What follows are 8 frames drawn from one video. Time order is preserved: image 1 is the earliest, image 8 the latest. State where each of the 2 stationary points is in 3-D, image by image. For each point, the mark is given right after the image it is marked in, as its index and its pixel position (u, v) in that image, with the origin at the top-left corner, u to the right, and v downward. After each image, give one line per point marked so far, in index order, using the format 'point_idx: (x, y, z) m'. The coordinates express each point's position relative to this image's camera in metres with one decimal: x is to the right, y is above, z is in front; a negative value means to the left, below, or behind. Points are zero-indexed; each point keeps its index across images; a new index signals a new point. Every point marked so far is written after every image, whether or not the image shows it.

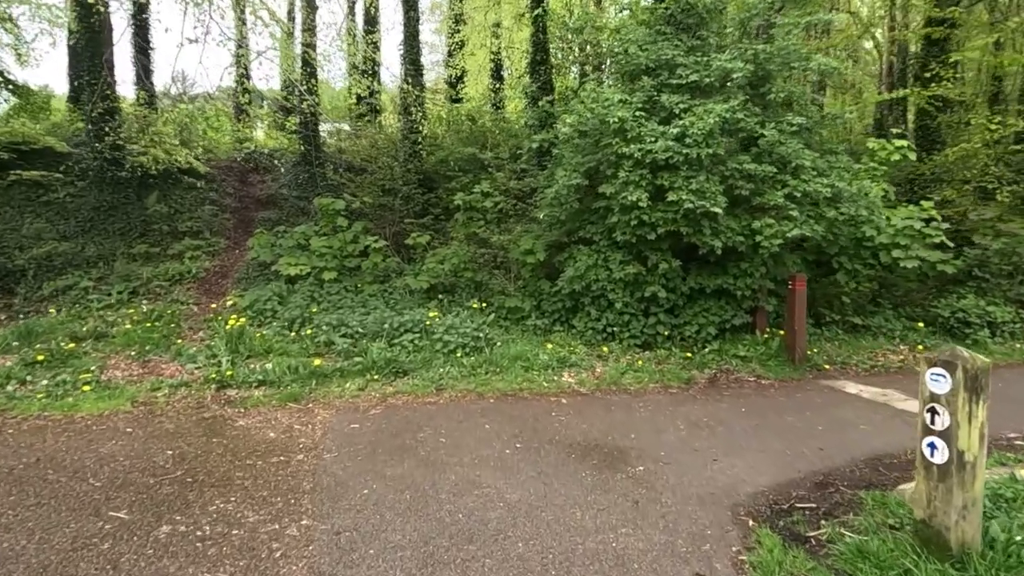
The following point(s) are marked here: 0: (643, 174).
0: (+1.8, +1.5, +7.1) m
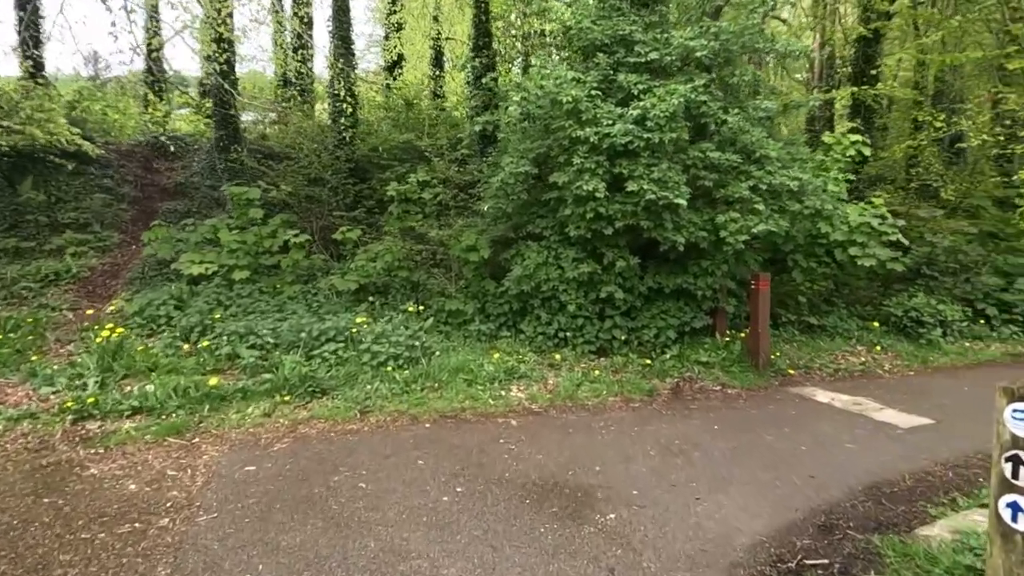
0: (+1.0, +1.5, +6.3) m
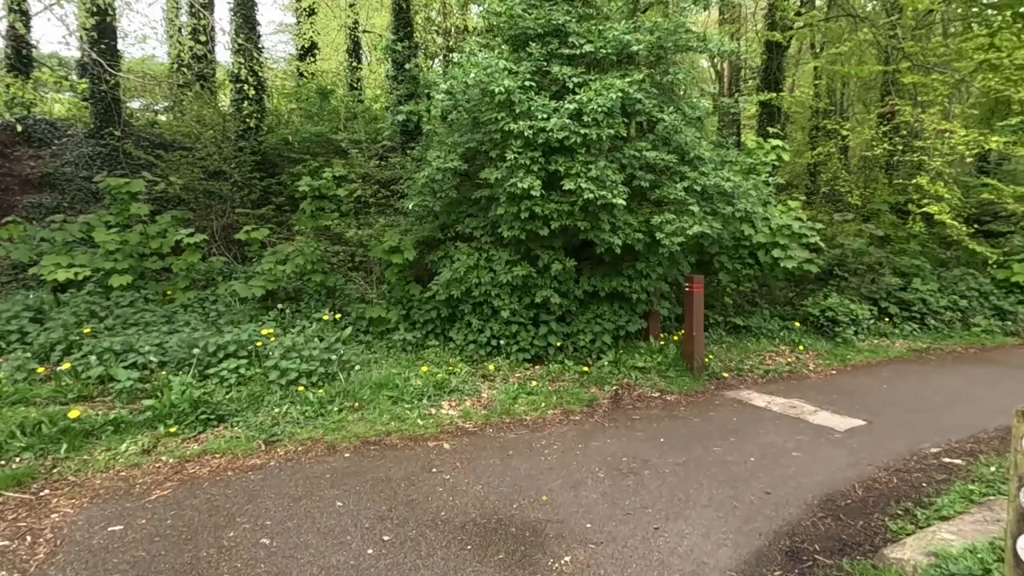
0: (+0.3, +1.5, +6.0) m
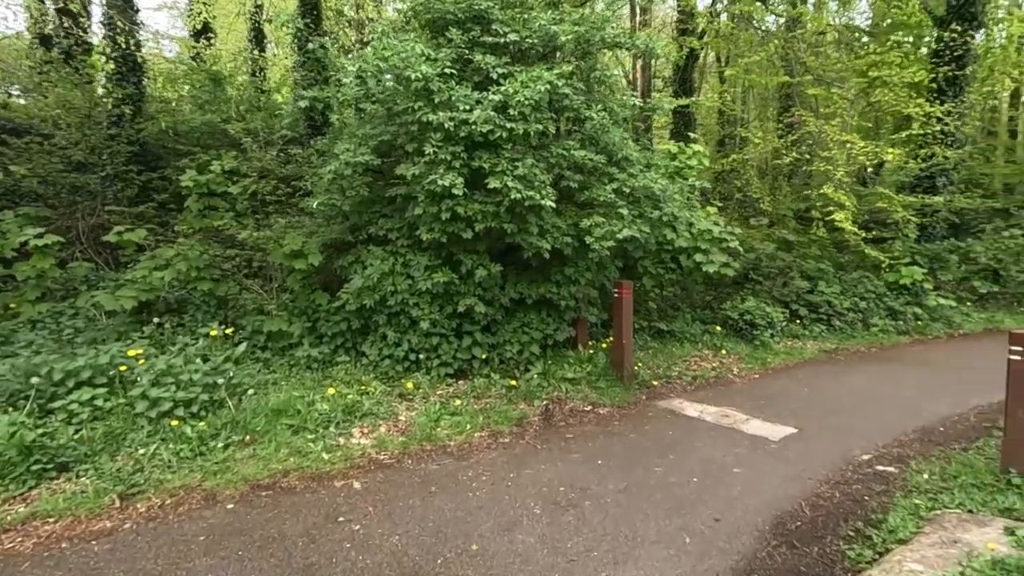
0: (-0.6, +1.4, +5.4) m
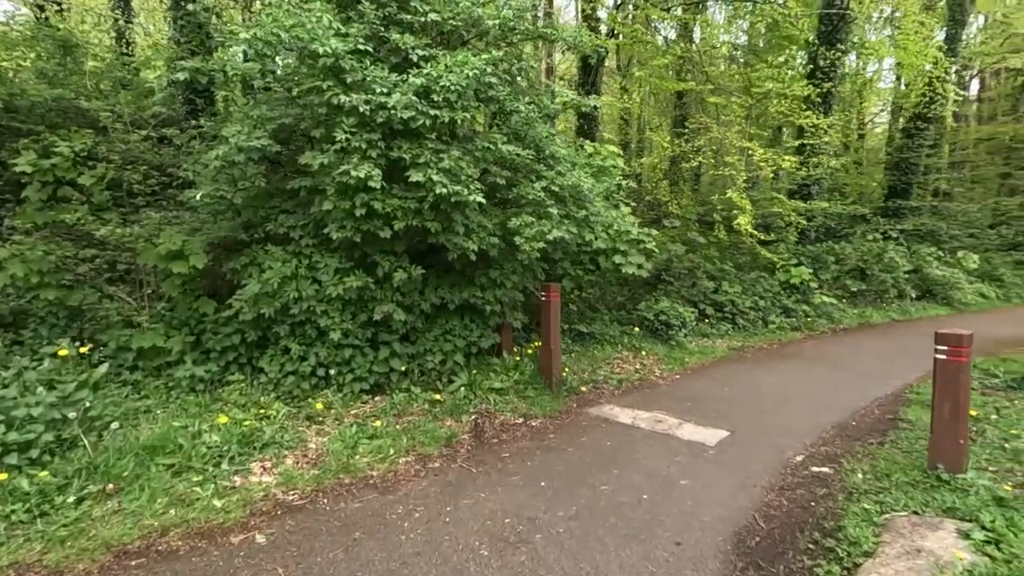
0: (-1.3, +1.3, +4.8) m
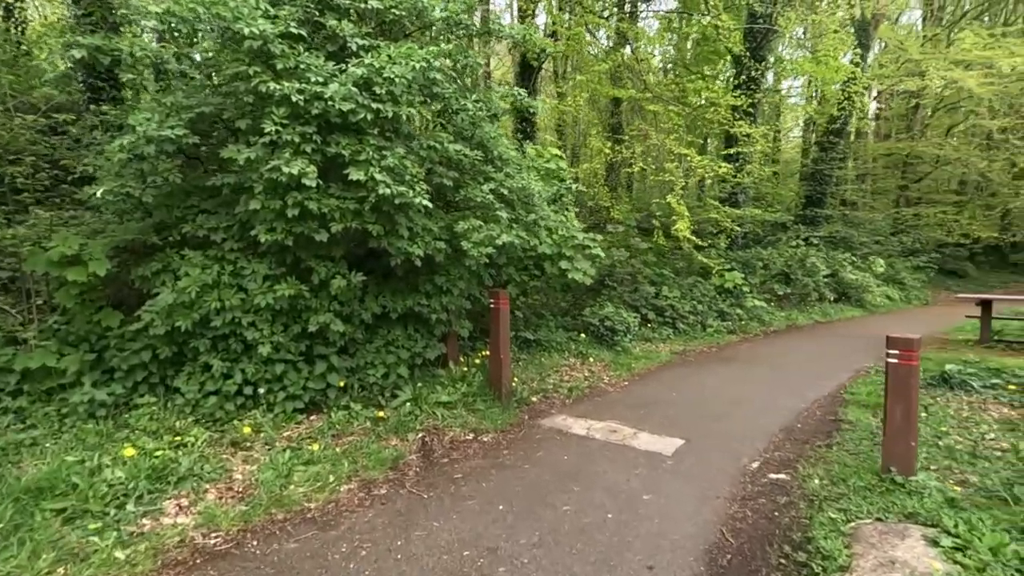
0: (-1.7, +1.3, +4.4) m
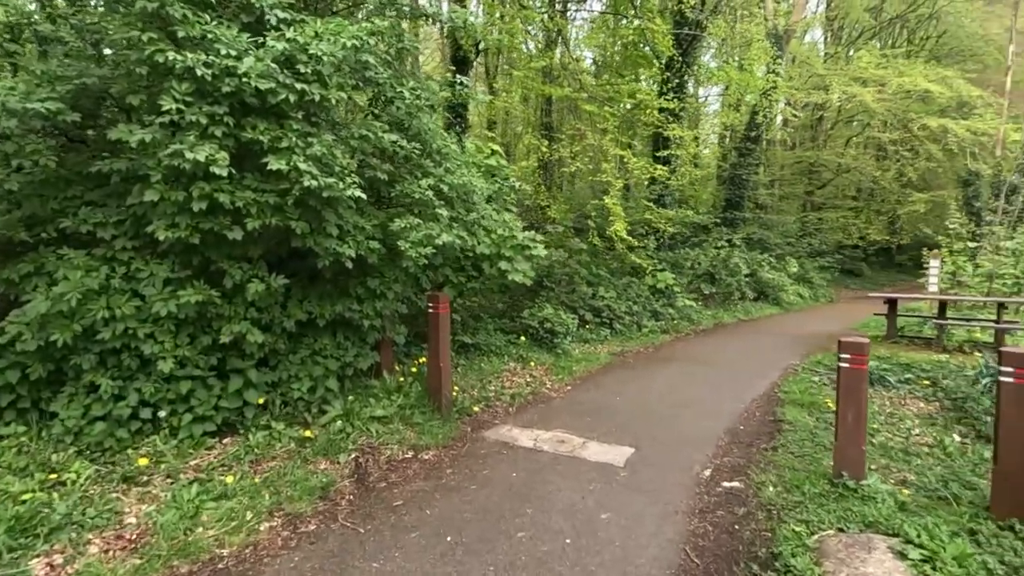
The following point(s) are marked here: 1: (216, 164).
0: (-2.1, +1.2, +3.8) m
1: (-2.0, +0.8, +3.6) m
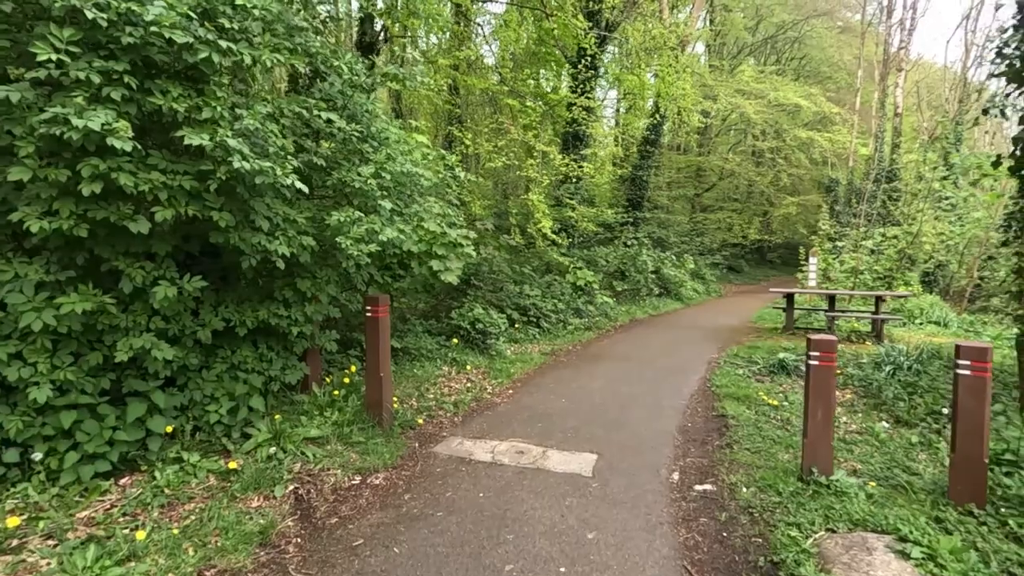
0: (-2.3, +1.2, +3.0) m
1: (-2.1, +0.8, +2.9) m
